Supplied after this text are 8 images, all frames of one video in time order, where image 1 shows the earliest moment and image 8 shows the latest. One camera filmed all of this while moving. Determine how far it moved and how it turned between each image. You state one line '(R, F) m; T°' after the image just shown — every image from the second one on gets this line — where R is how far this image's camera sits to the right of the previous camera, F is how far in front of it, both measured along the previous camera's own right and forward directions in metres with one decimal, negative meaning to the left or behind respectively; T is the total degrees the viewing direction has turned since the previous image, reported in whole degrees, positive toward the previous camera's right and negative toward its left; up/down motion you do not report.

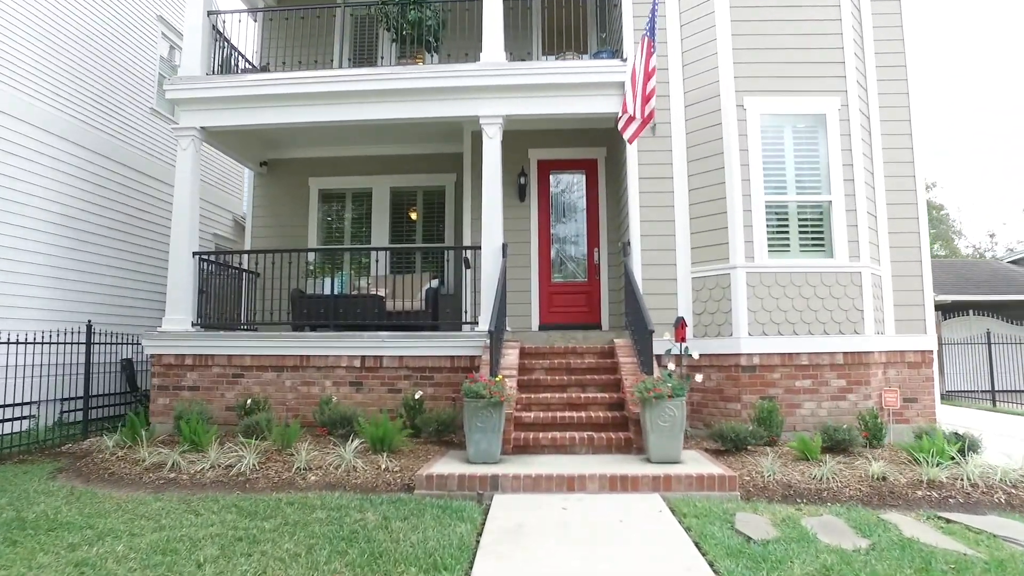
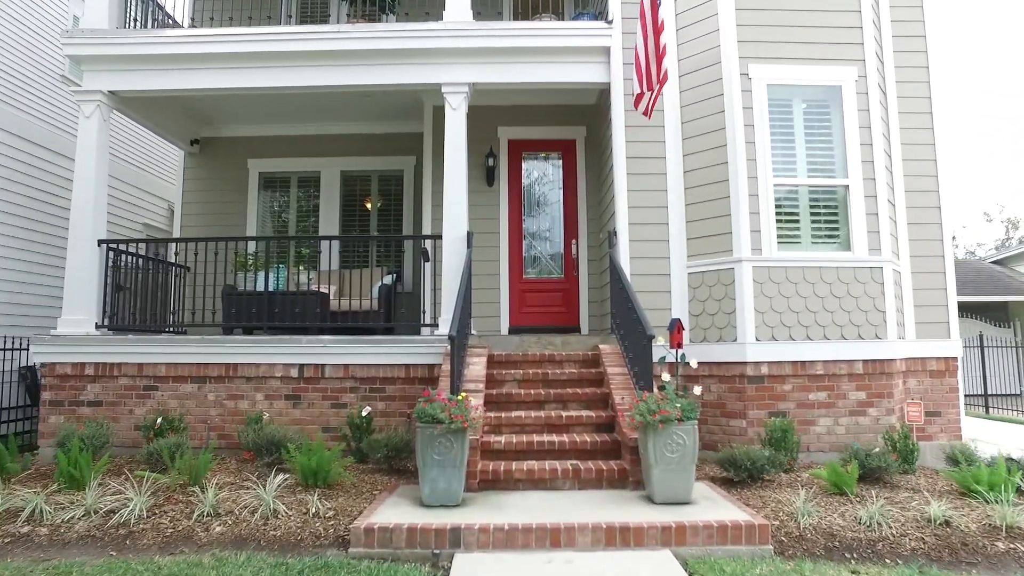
(0.0, +1.0) m; +3°
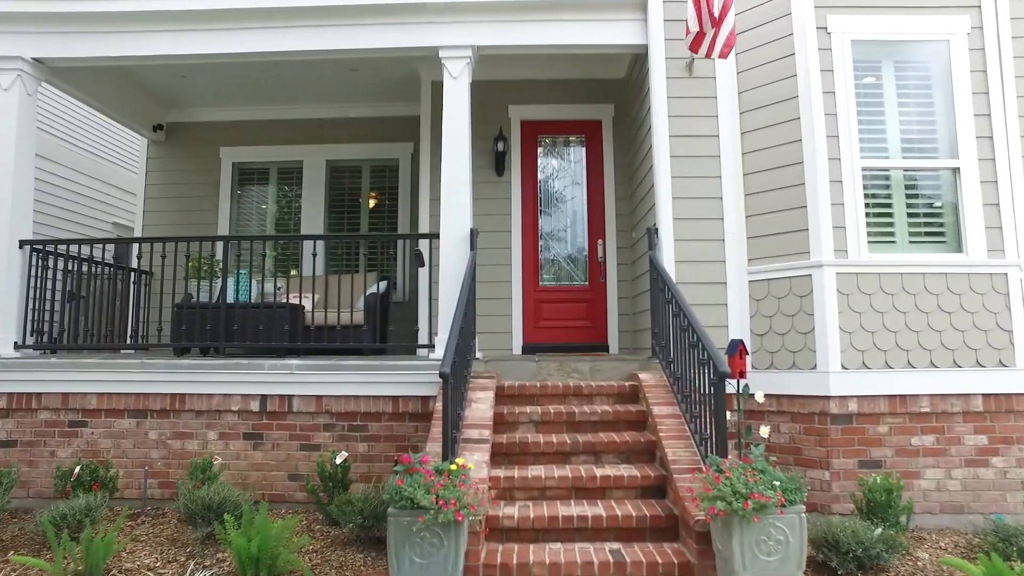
(0.0, +1.1) m; -1°
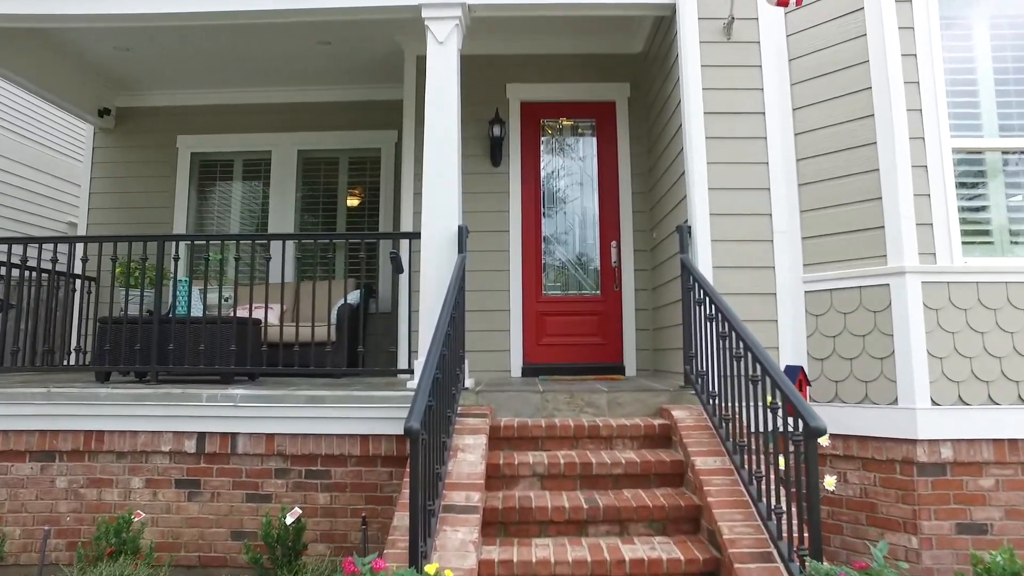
(0.0, +0.9) m; 0°
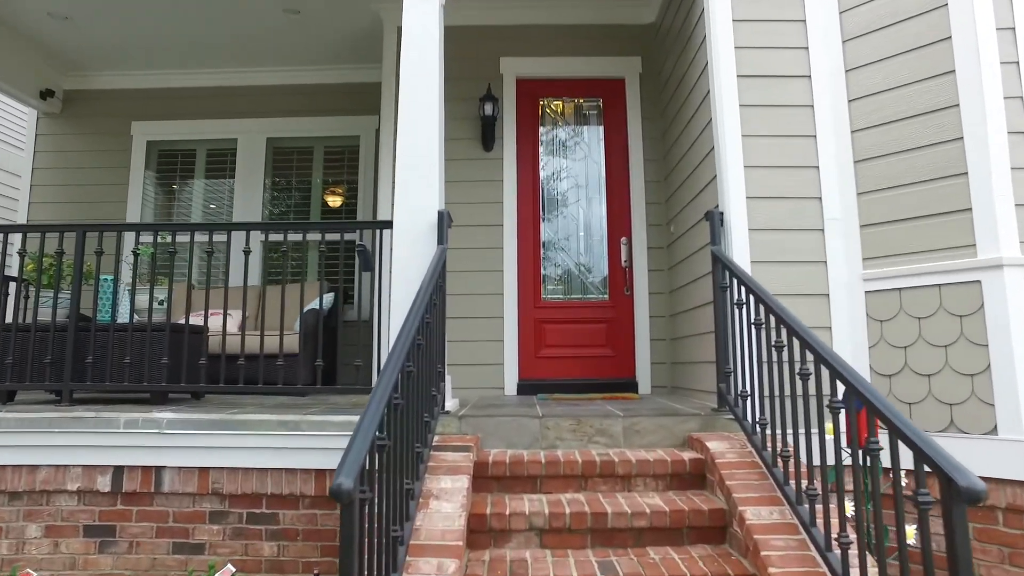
(0.0, +0.7) m; 0°
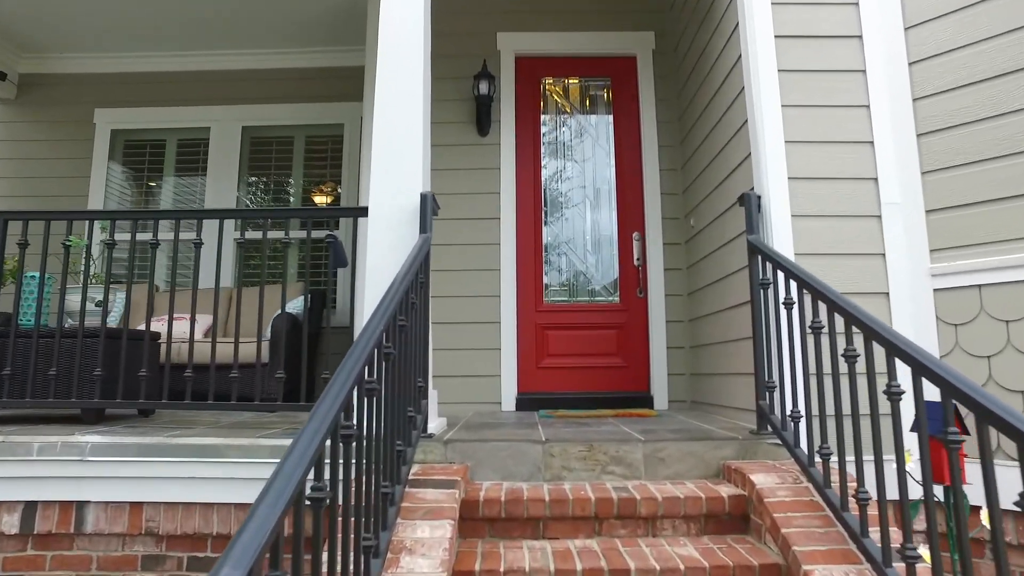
(0.0, +0.5) m; 0°
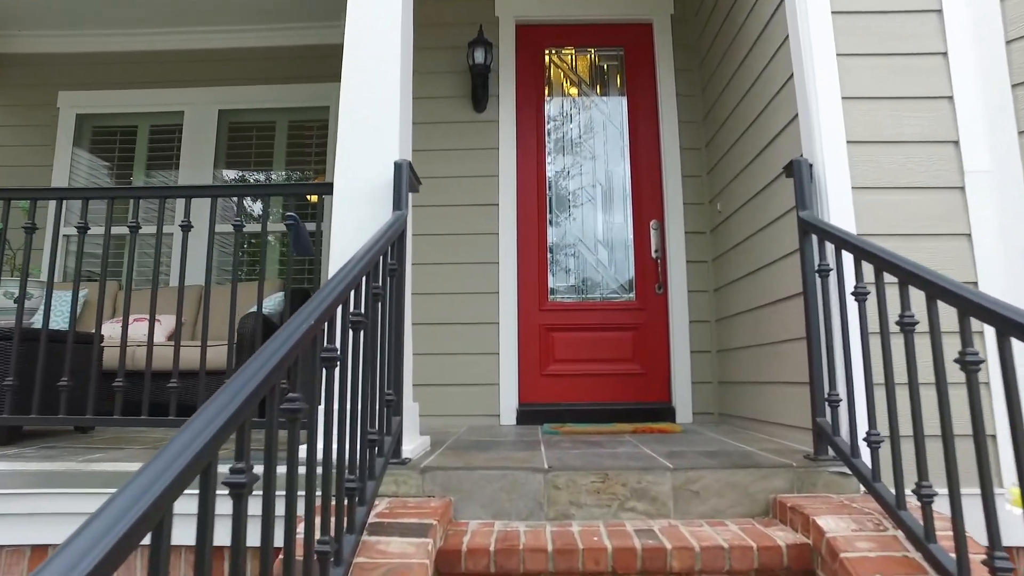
(0.0, +0.5) m; -1°
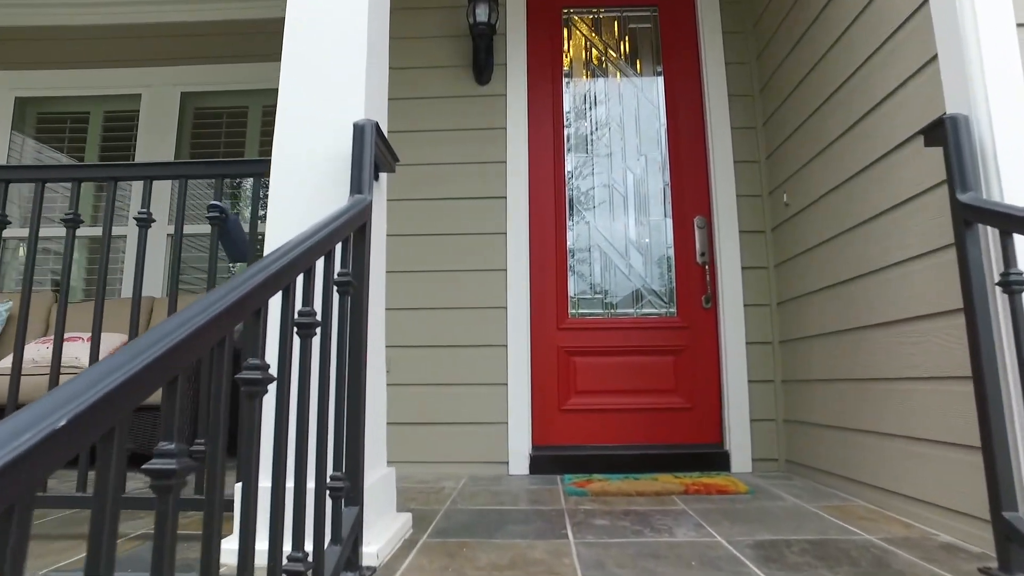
(0.0, +0.7) m; -1°
